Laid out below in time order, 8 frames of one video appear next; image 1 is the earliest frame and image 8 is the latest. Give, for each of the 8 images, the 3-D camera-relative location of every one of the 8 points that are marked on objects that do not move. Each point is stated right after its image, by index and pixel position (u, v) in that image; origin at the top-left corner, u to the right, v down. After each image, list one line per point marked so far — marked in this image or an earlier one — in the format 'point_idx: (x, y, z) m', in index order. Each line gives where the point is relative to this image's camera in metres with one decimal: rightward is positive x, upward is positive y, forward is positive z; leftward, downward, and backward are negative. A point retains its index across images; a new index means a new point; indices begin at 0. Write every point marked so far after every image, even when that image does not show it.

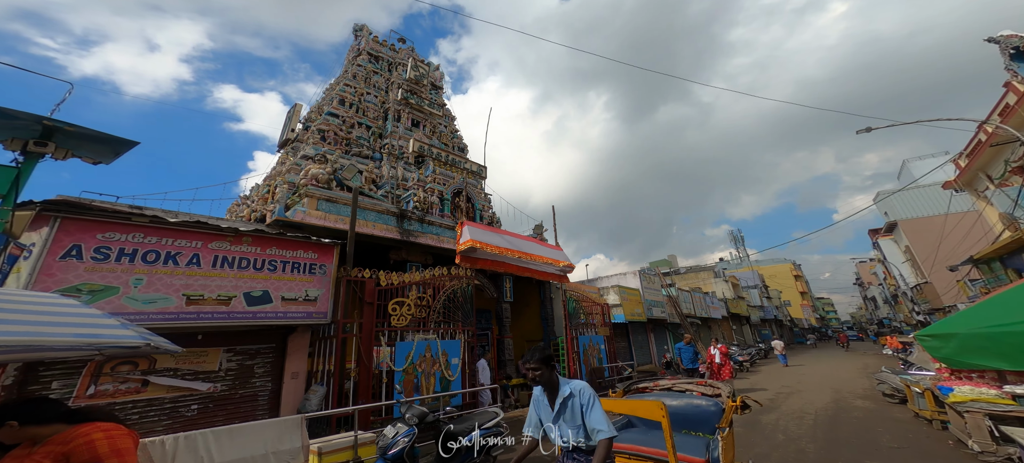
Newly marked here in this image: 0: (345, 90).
0: (-5.9, +4.9, +12.3) m
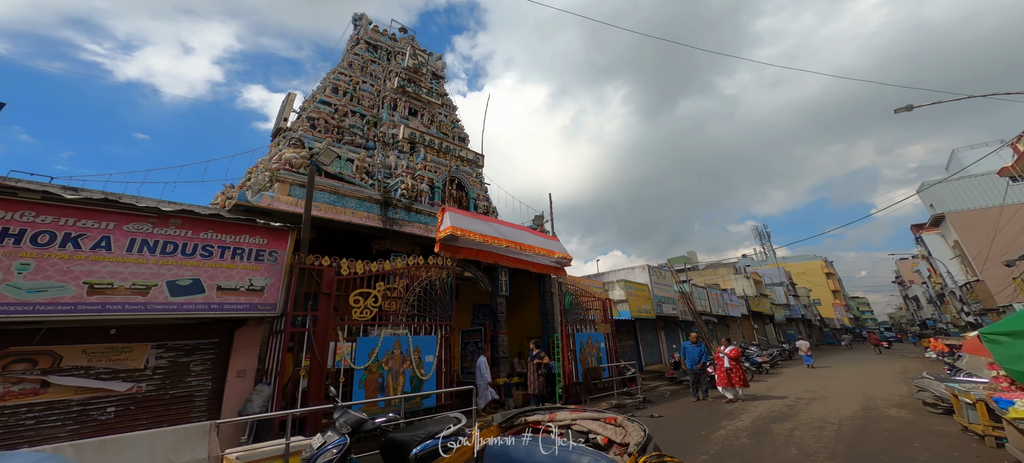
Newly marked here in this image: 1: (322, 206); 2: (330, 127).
0: (-5.9, +5.2, +12.0) m
1: (-3.3, +0.4, +6.3) m
2: (-5.4, +3.0, +10.3) m
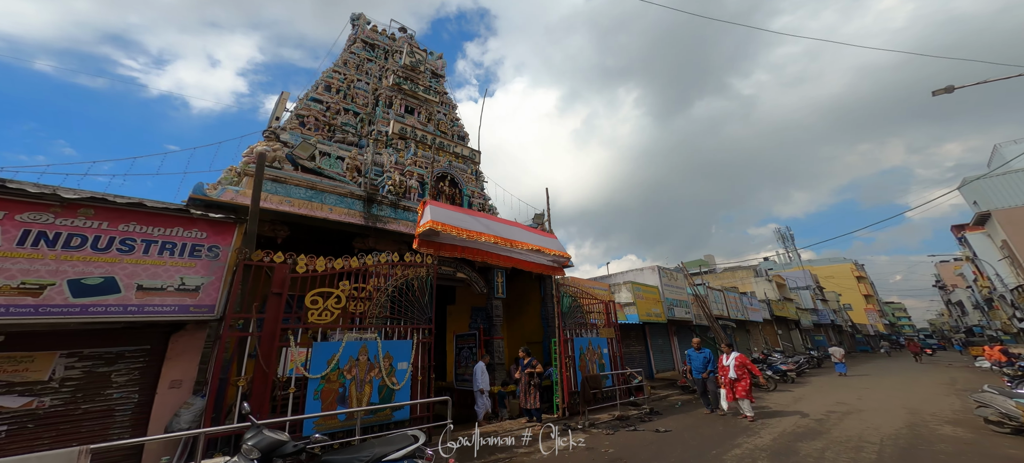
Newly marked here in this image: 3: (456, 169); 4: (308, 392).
0: (-5.9, +5.2, +11.7) m
1: (-3.6, +0.5, +5.8) m
2: (-5.5, +3.0, +10.0) m
3: (-1.7, +1.9, +10.4) m
4: (-2.3, -1.8, +4.0) m
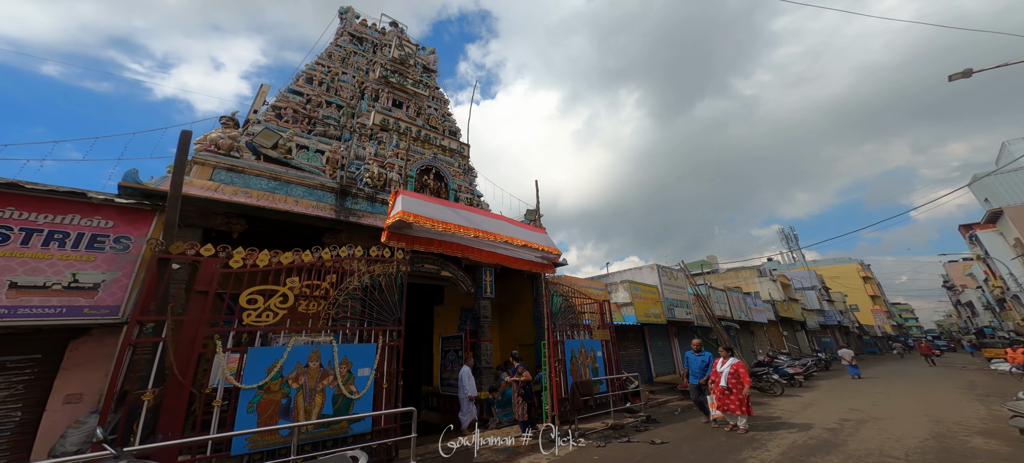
0: (-6.2, +5.2, +11.2) m
1: (-3.9, +0.6, +5.3) m
2: (-5.8, +3.1, +9.5) m
3: (-2.0, +2.0, +9.8) m
4: (-2.7, -1.7, +3.4) m
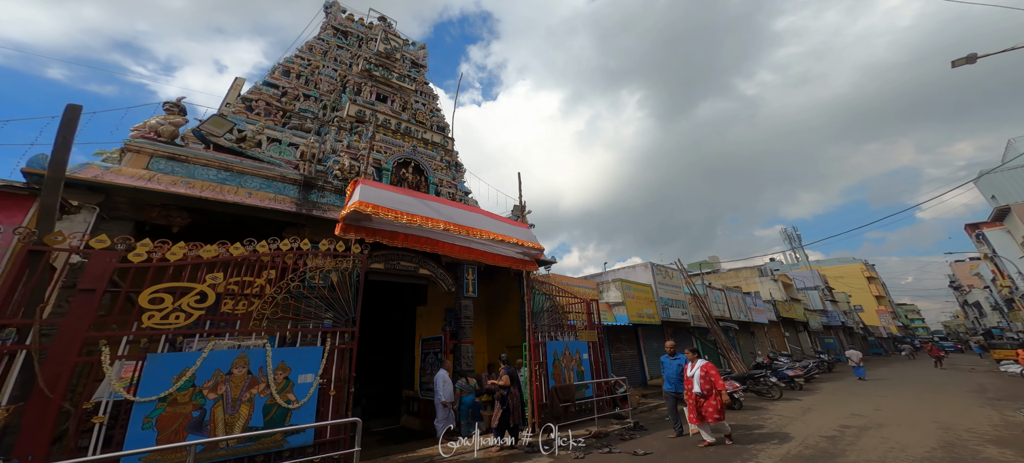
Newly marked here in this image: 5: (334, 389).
0: (-6.7, +5.3, +10.8) m
1: (-4.4, +0.7, +4.9) m
2: (-6.3, +3.2, +9.1) m
3: (-2.5, +2.1, +9.4) m
4: (-3.1, -1.6, +3.0) m
5: (-2.1, -1.8, +4.0) m
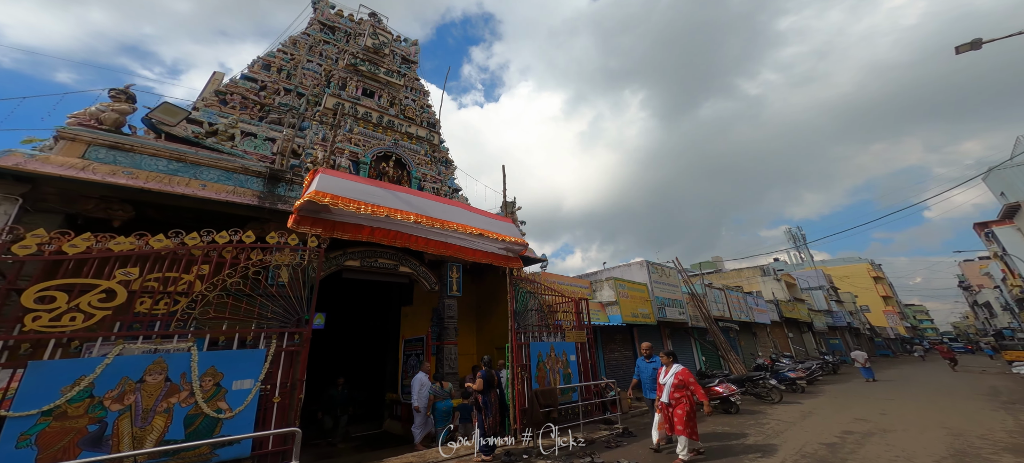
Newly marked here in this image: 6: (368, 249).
0: (-7.1, +5.4, +10.6) m
1: (-4.8, +0.8, +4.6) m
2: (-6.6, +3.3, +8.8) m
3: (-2.8, +2.2, +9.1) m
4: (-3.6, -1.5, +2.7) m
5: (-2.5, -1.7, +3.7) m
6: (-3.1, -0.4, +7.4) m
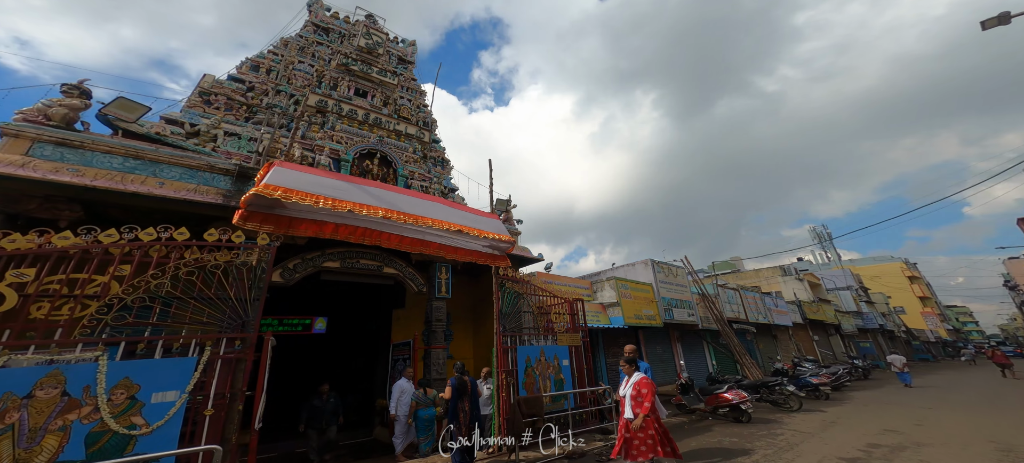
0: (-7.3, +5.3, +10.5) m
1: (-5.2, +0.8, +4.4) m
2: (-6.9, +3.2, +8.7) m
3: (-3.1, +2.2, +8.8) m
4: (-4.0, -1.4, +2.4) m
5: (-2.9, -1.6, +3.4) m
6: (-3.3, -0.4, +7.1) m
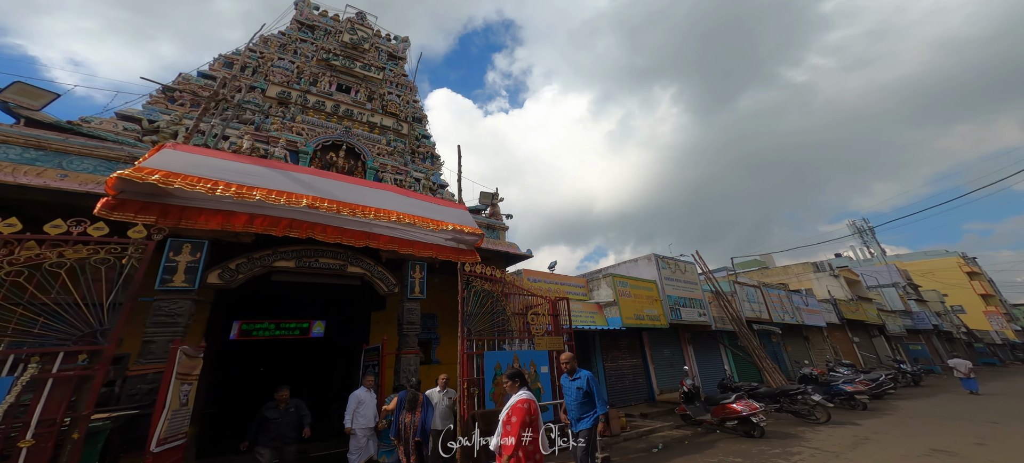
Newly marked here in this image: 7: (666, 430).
0: (-7.8, +5.2, +10.3) m
1: (-6.0, +0.8, +4.0) m
2: (-7.5, +3.2, +8.5) m
3: (-3.6, +2.2, +8.3) m
4: (-4.9, -1.3, +1.9) m
5: (-3.7, -1.5, +2.8) m
6: (-3.9, -0.3, +6.6) m
7: (+3.0, -4.0, +7.0) m
